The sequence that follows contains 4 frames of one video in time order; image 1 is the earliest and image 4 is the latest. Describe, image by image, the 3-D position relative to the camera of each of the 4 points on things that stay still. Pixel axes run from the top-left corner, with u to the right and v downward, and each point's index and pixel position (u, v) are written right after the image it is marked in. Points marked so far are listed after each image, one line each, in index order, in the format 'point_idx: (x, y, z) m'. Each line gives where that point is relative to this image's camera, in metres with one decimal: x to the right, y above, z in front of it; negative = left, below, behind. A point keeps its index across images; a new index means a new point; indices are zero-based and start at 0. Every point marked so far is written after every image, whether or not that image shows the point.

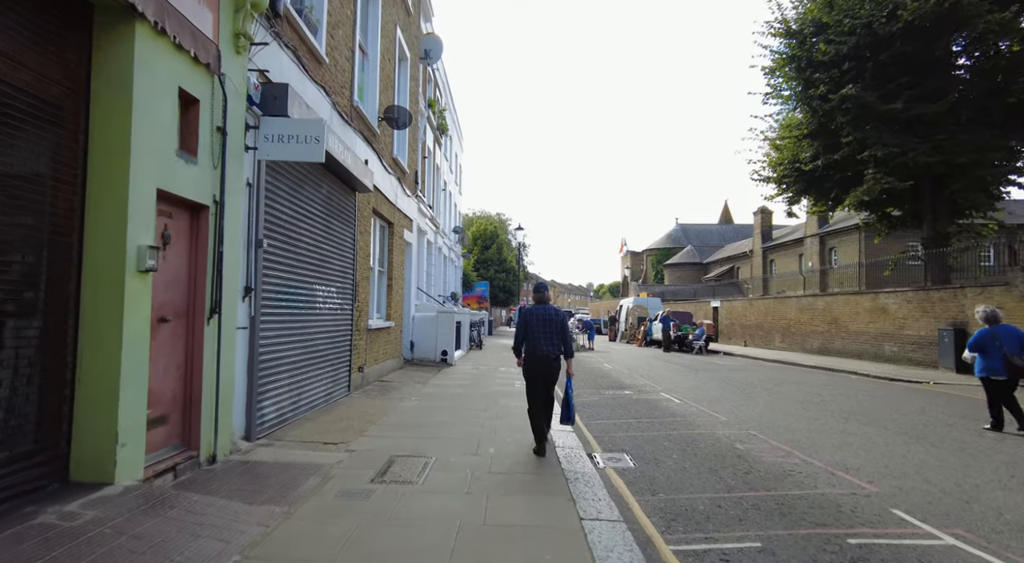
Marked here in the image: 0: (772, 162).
0: (+9.2, +4.2, +19.6) m
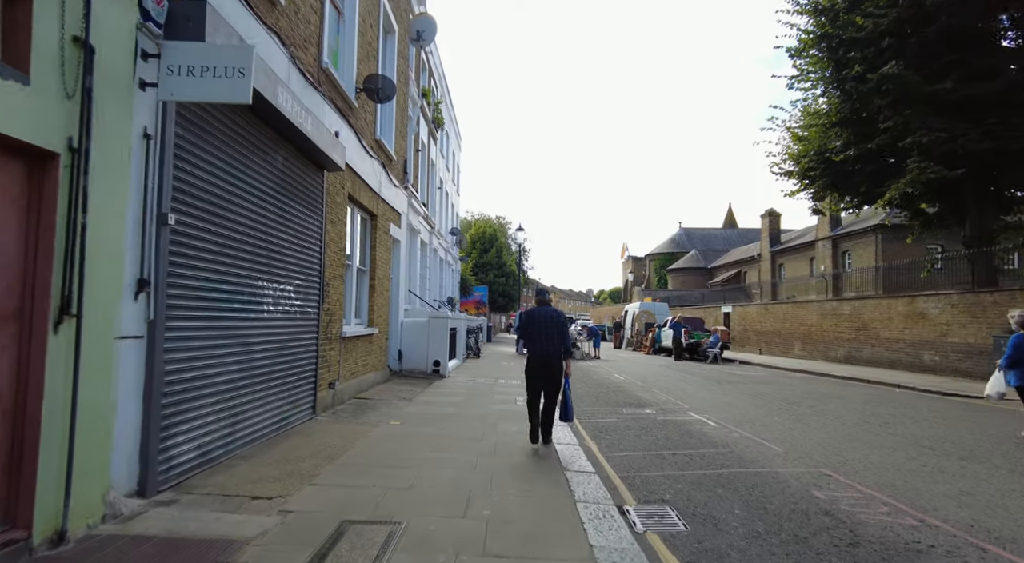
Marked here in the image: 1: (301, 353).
0: (+9.2, +4.1, +18.0) m
1: (-2.8, -0.9, +7.3) m
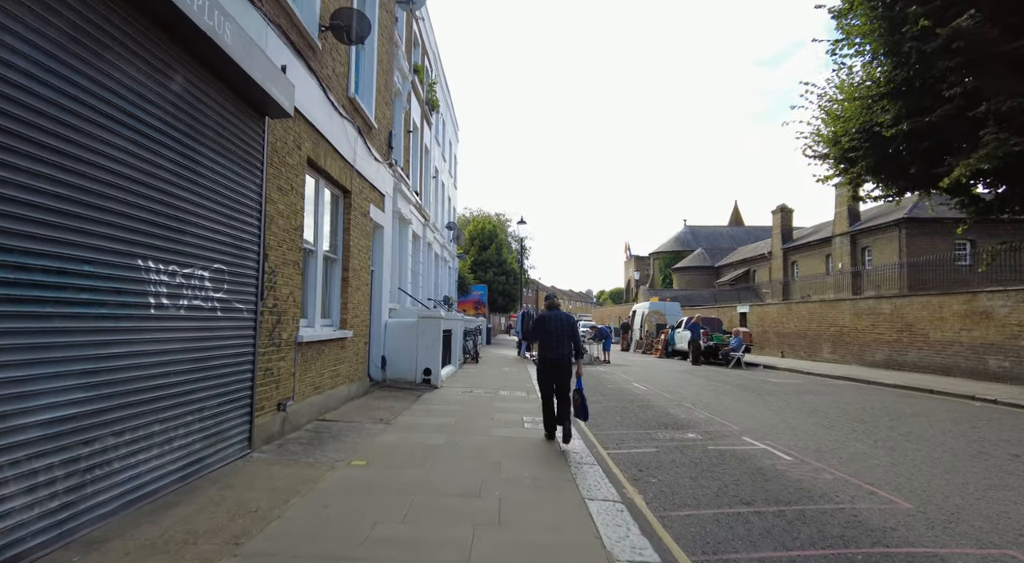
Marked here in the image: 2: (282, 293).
0: (+9.3, +4.3, +15.9) m
1: (-2.7, -0.8, +5.2) m
2: (-2.7, -0.1, +6.6) m
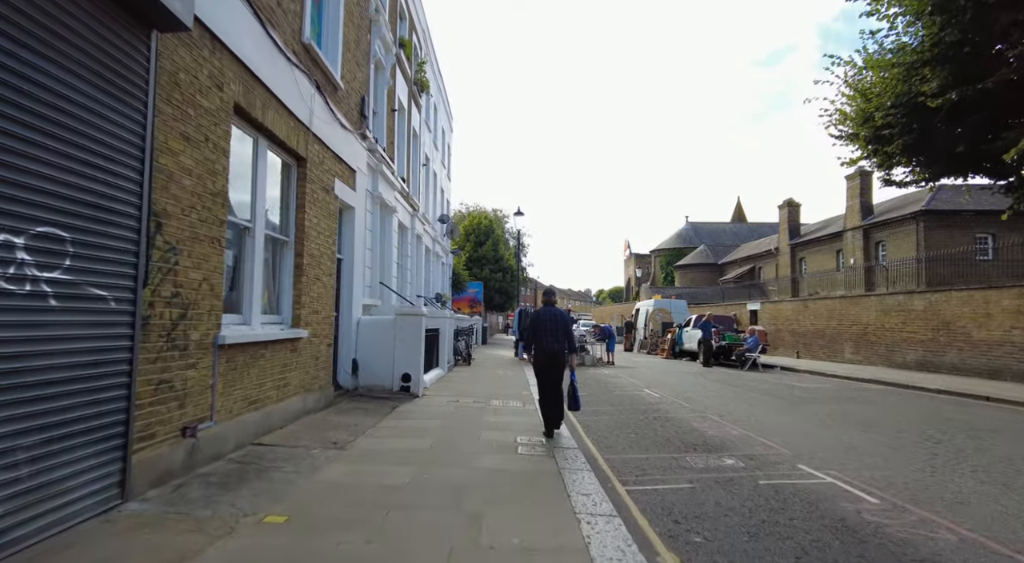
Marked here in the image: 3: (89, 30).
0: (+9.1, +4.5, +14.2) m
1: (-2.8, -0.6, +3.5) m
2: (-2.8, 0.0, +4.9) m
3: (-2.8, +1.6, +3.8) m
